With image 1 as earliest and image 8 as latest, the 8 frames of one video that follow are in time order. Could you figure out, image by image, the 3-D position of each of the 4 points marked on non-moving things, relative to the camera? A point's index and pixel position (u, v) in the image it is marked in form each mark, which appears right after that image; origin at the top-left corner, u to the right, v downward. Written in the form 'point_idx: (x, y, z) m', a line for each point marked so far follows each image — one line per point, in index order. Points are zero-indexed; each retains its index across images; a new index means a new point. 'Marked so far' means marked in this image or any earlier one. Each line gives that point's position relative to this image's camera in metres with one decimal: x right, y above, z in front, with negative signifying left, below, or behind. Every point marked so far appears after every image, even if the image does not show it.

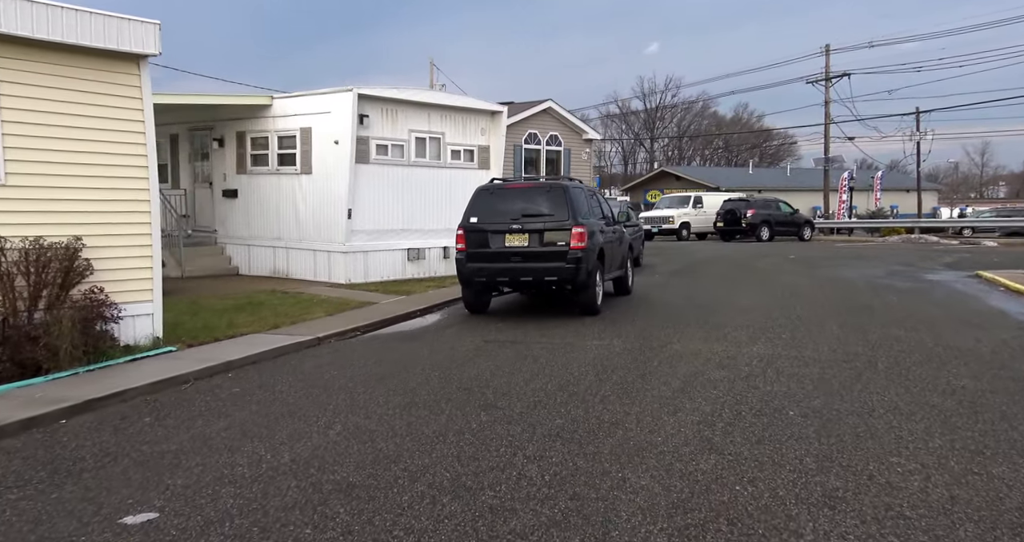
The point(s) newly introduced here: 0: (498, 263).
0: (-0.3, +0.1, +10.7) m
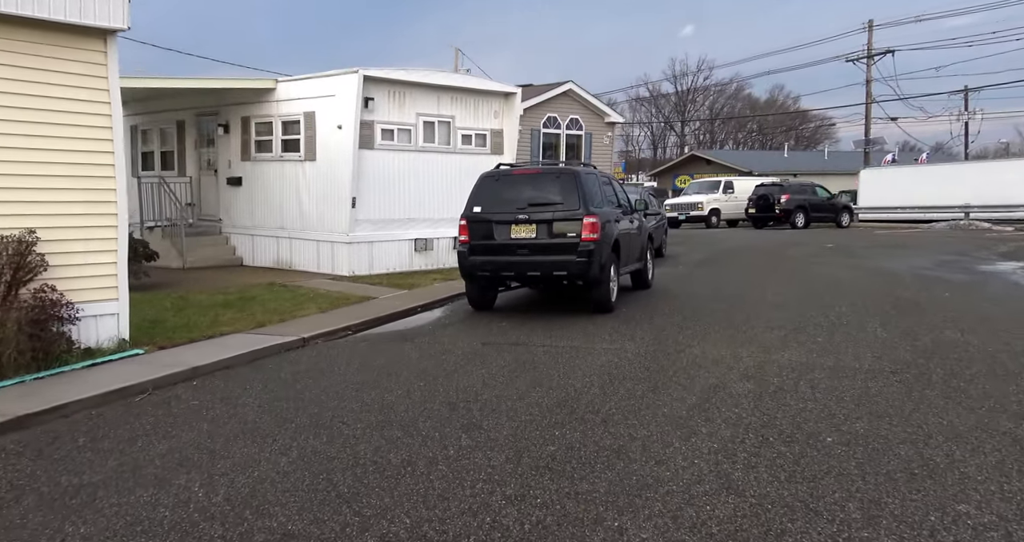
0: (-0.2, +0.2, +9.9) m
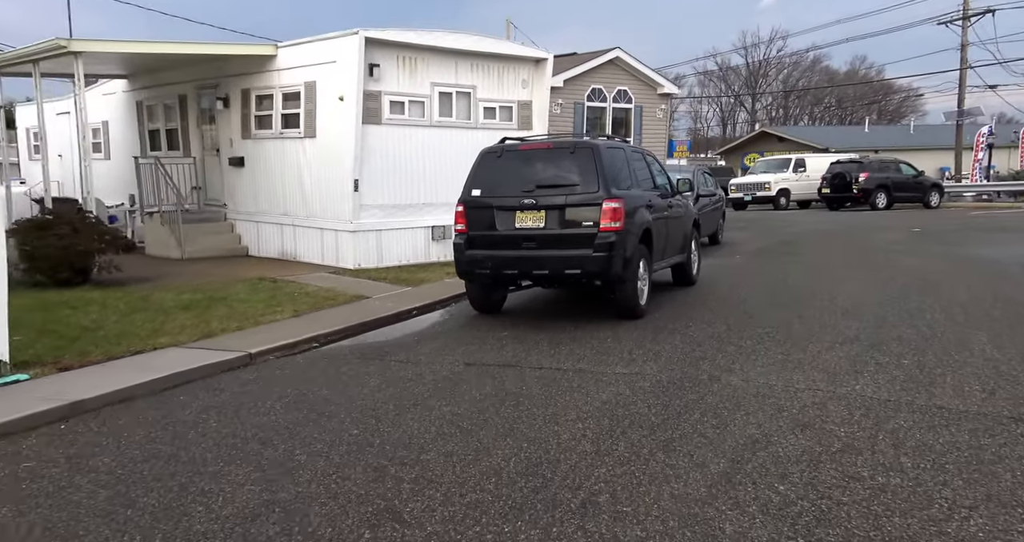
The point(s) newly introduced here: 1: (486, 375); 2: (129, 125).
0: (-0.1, +0.2, +8.2) m
1: (-0.2, -0.8, +6.2) m
2: (-7.8, +3.0, +15.8) m
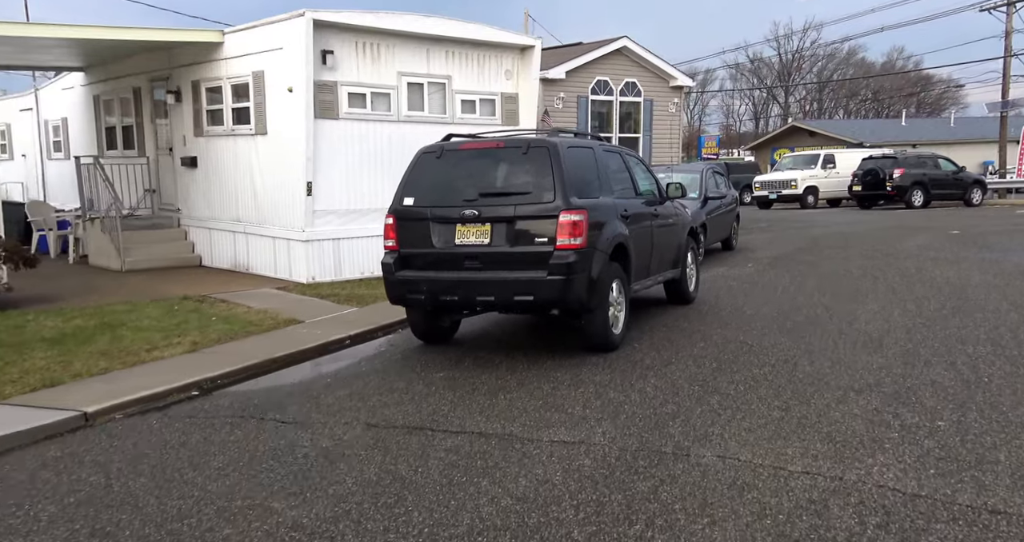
0: (-0.6, 0.0, +6.7) m
1: (-0.8, -1.0, +4.7) m
2: (-8.0, +2.8, +14.6) m
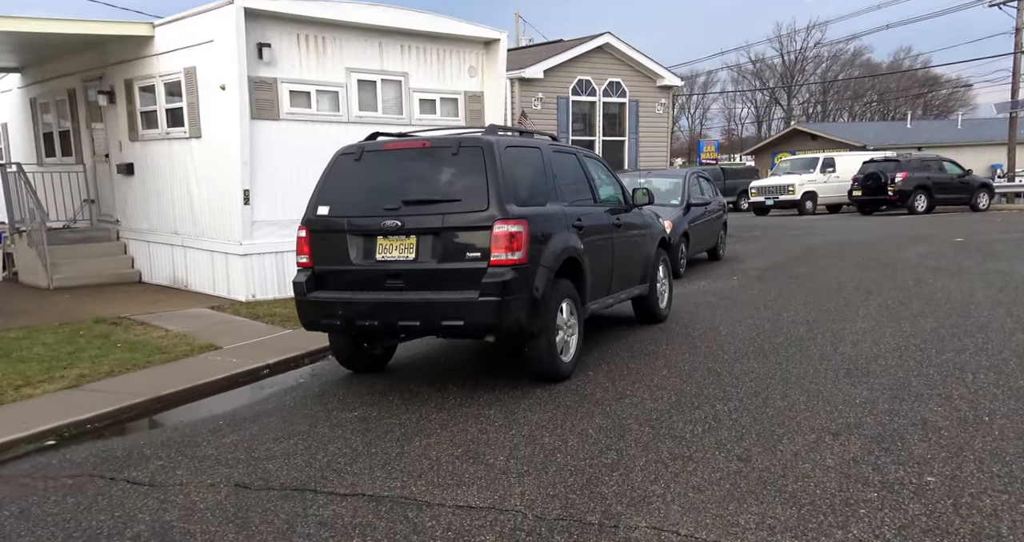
0: (-1.1, -0.2, +5.9) m
1: (-1.3, -1.2, +3.8) m
2: (-8.5, +2.6, +13.8) m
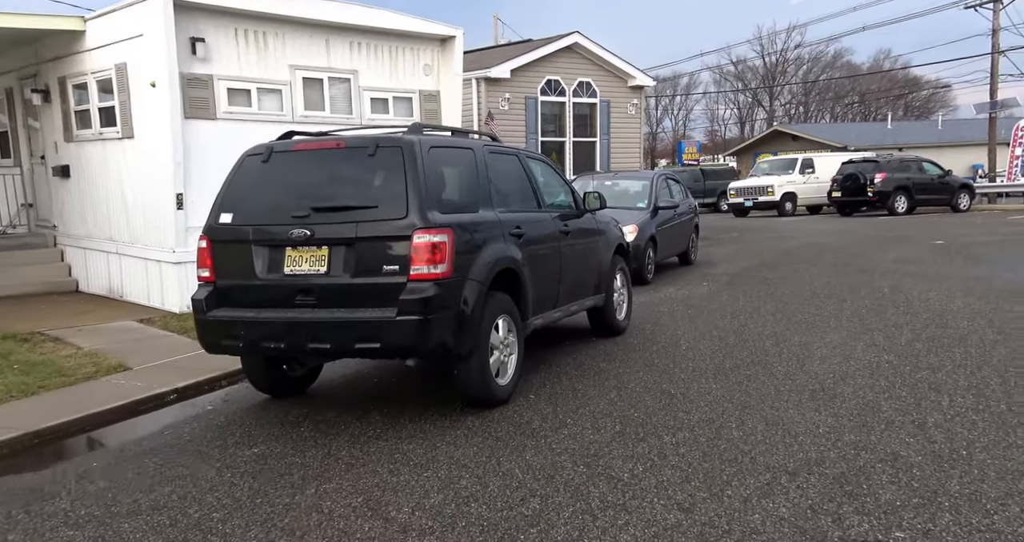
0: (-1.6, -0.3, +5.2) m
1: (-1.8, -1.3, +3.2) m
2: (-9.2, +2.4, +13.0) m
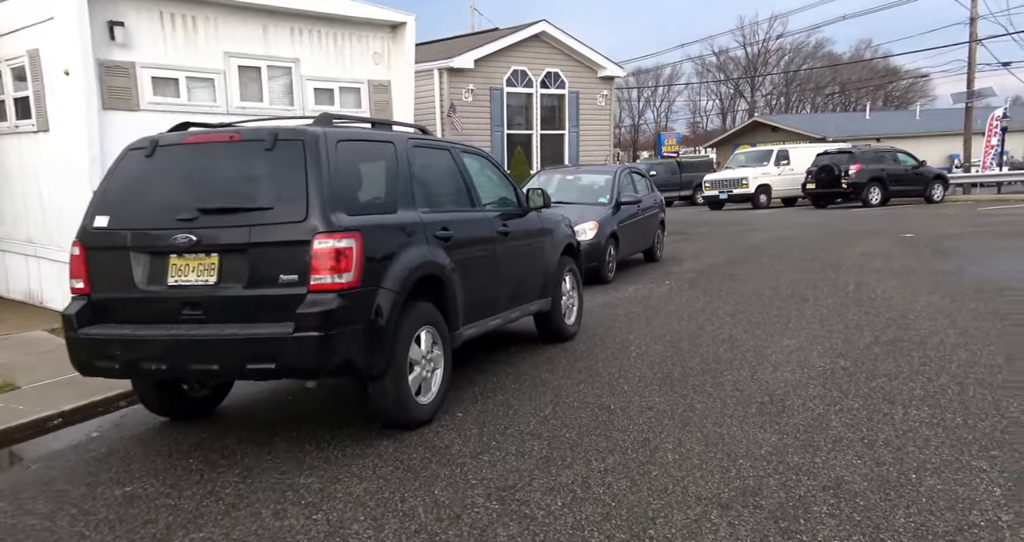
0: (-2.1, -0.3, +4.6) m
1: (-2.3, -1.4, +2.6) m
2: (-9.9, +2.4, +12.3) m
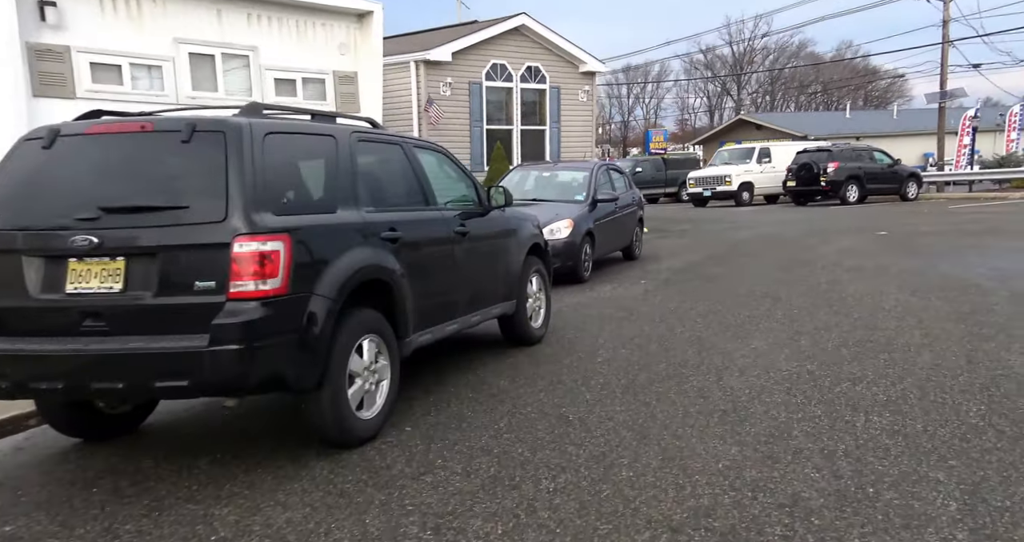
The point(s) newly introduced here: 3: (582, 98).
0: (-2.4, -0.4, +4.1) m
1: (-2.5, -1.4, +2.1) m
2: (-10.3, +2.4, +11.6) m
3: (+1.7, +4.1, +18.4) m
